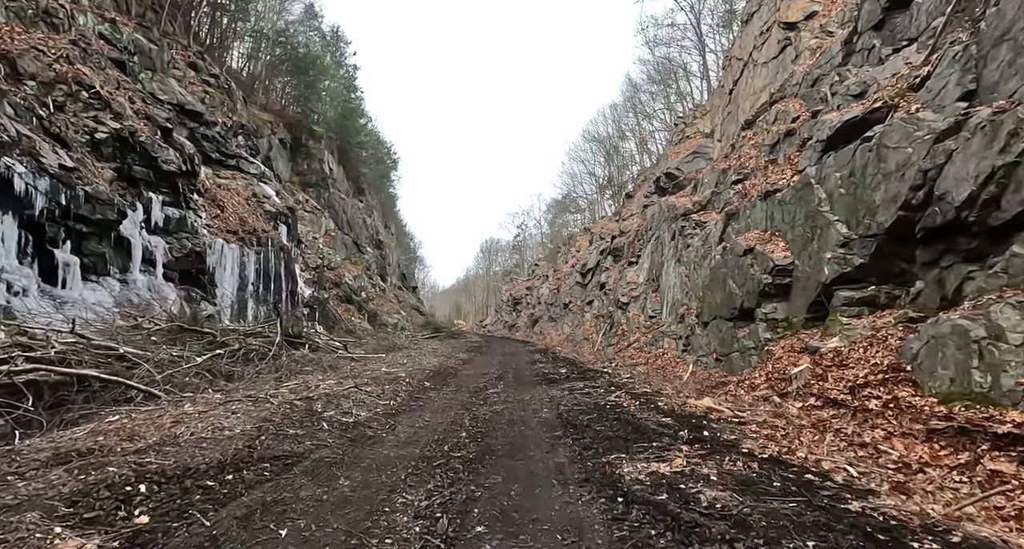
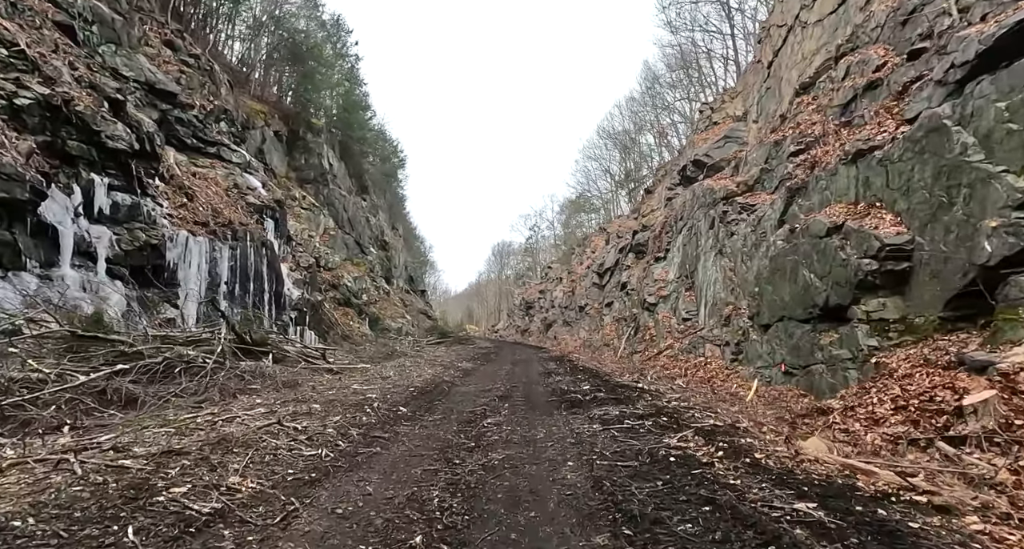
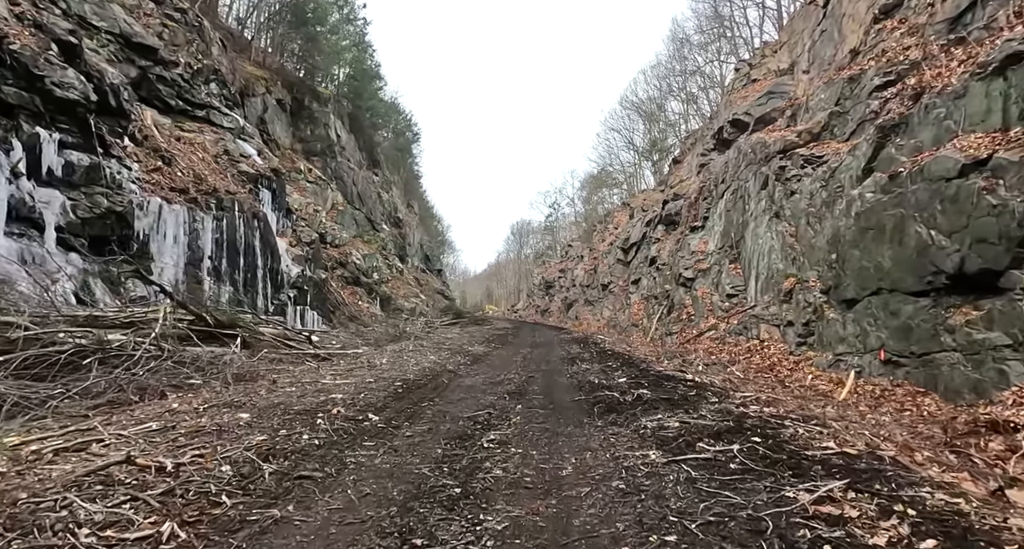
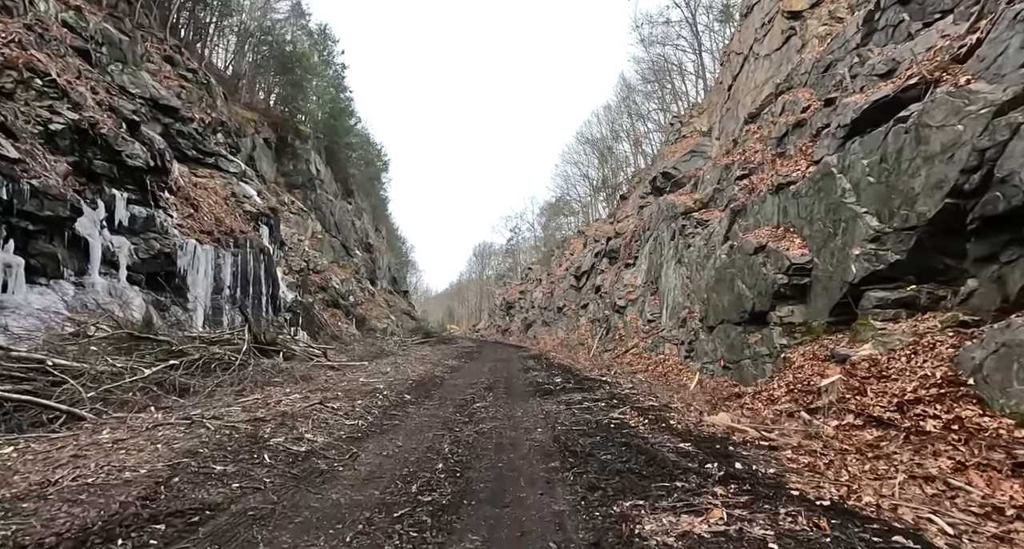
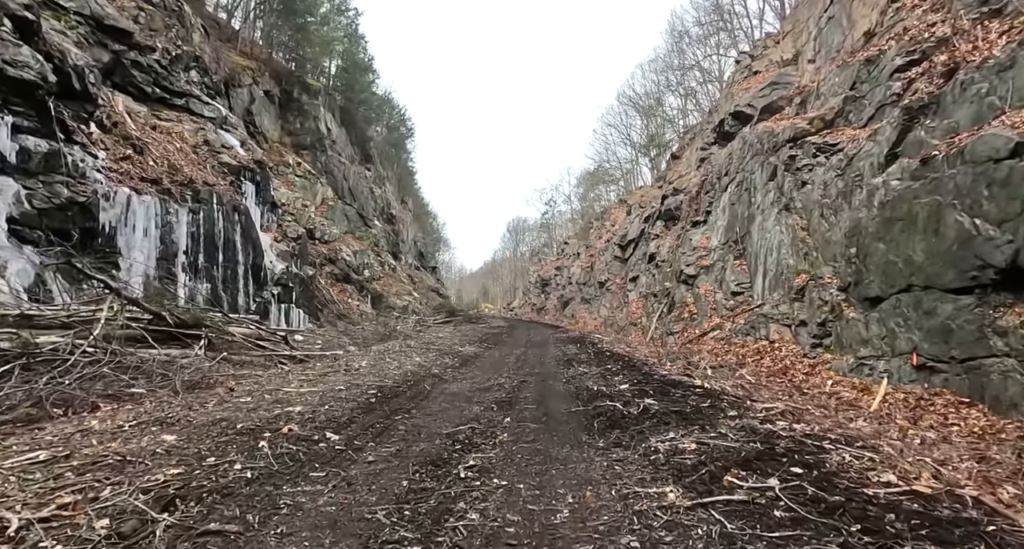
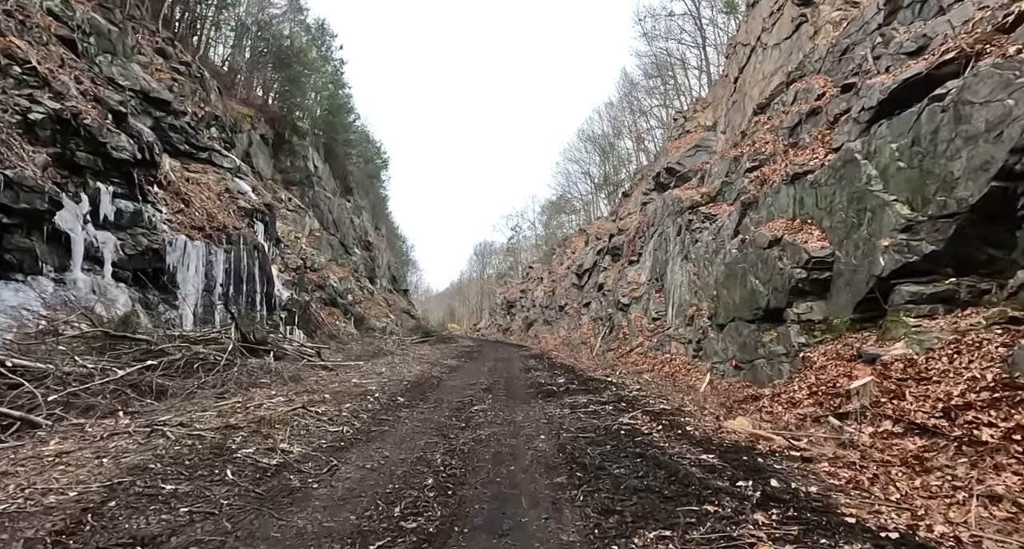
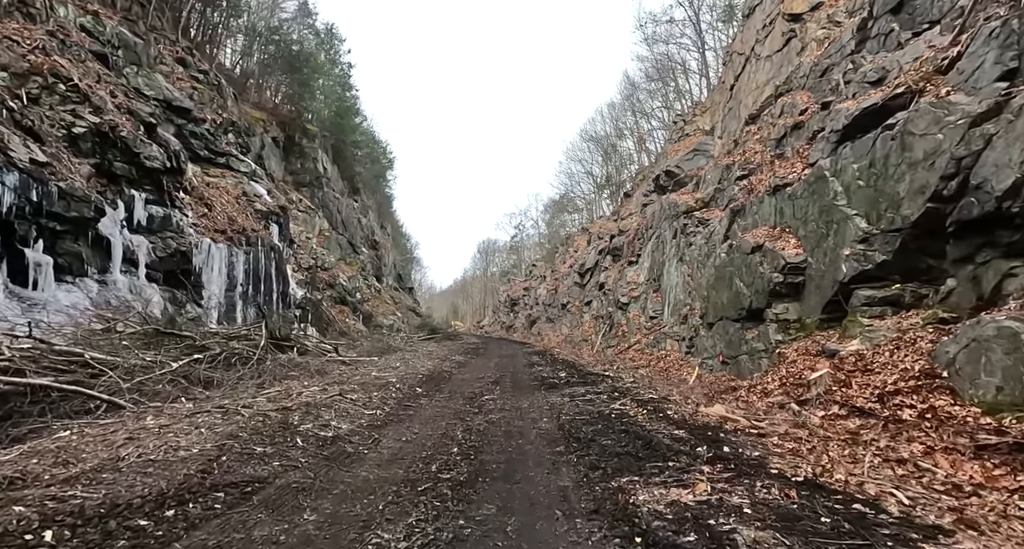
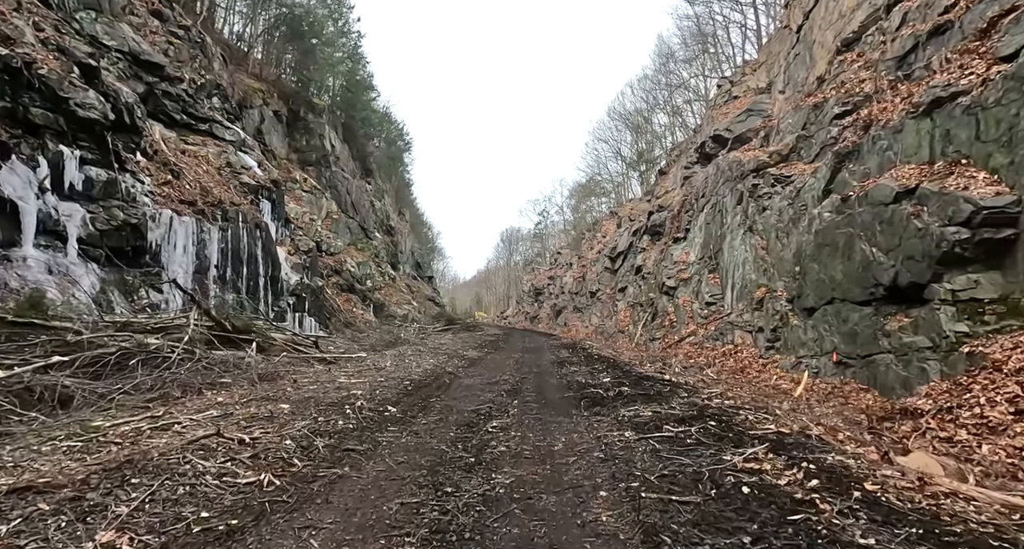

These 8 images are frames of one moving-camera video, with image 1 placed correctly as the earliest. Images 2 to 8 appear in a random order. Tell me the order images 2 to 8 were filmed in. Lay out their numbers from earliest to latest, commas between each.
7, 4, 6, 2, 8, 3, 5
